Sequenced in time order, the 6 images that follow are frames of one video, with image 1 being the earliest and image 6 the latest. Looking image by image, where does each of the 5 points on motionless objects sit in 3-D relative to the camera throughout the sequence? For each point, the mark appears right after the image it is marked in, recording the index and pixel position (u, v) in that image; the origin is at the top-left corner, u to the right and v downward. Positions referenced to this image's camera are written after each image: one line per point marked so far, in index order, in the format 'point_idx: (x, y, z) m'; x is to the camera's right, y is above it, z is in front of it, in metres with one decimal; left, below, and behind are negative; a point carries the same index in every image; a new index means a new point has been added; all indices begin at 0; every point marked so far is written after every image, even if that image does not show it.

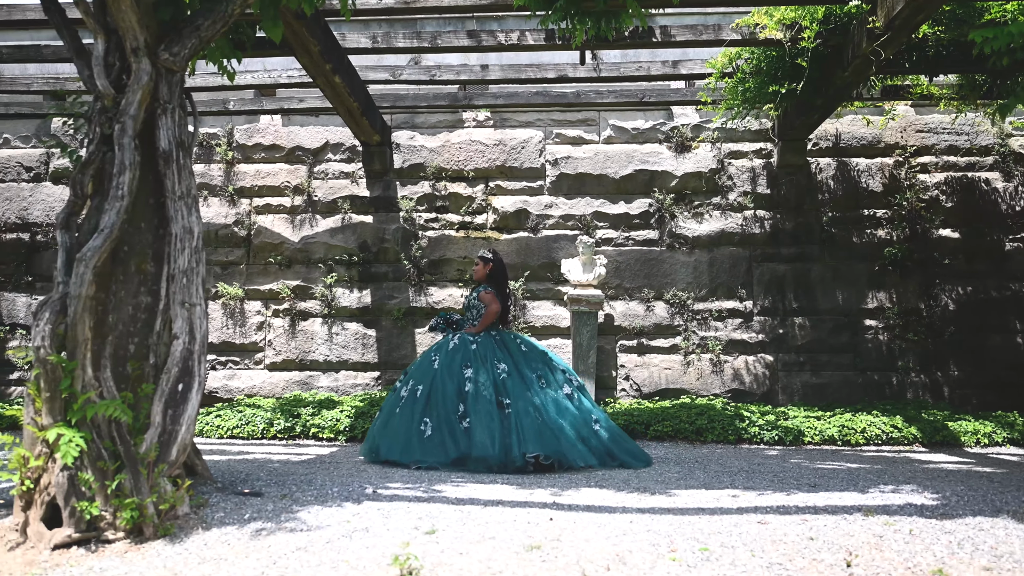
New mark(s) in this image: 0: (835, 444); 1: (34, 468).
0: (+10.2, -4.8, +5.3) m
1: (-6.5, -2.5, +2.3) m
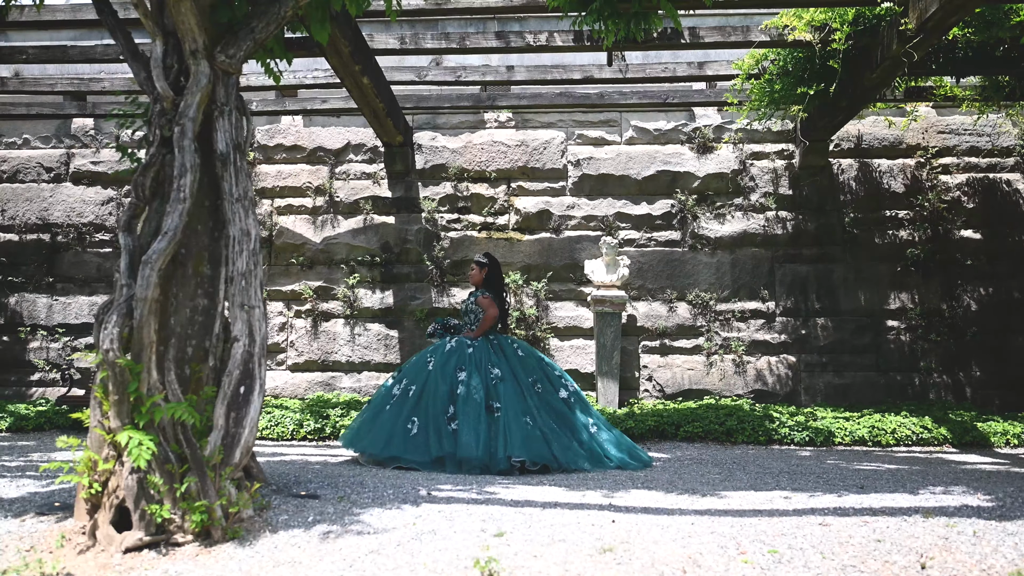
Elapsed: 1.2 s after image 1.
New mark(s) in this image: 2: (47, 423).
0: (+11.1, -4.9, +5.3) m
1: (-5.5, -2.5, +2.3) m
2: (-15.7, -4.6, +5.8) m
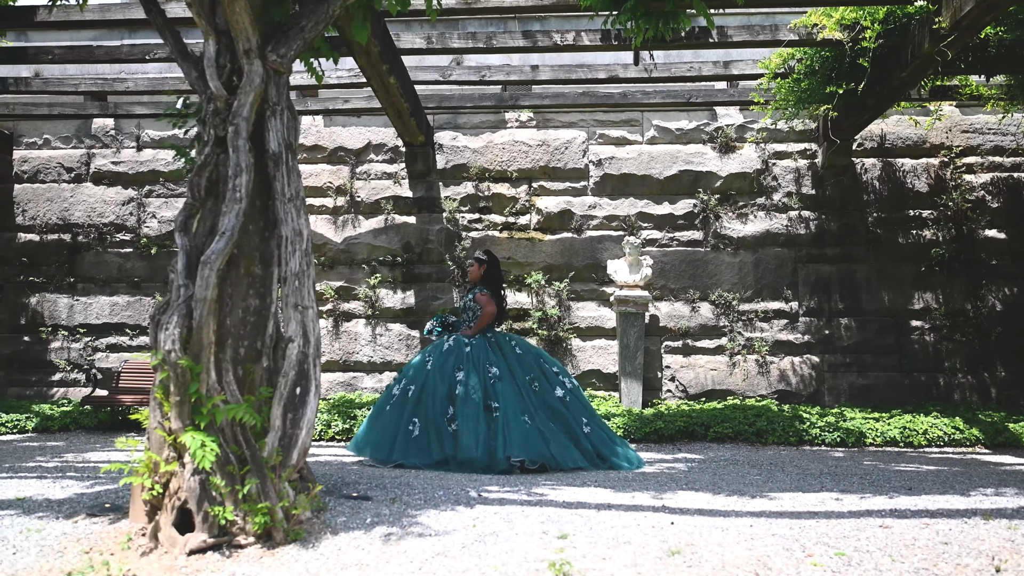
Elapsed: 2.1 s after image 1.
0: (+12.0, -4.9, +5.3) m
1: (-4.7, -2.5, +2.3) m
2: (-14.9, -4.6, +5.8) m
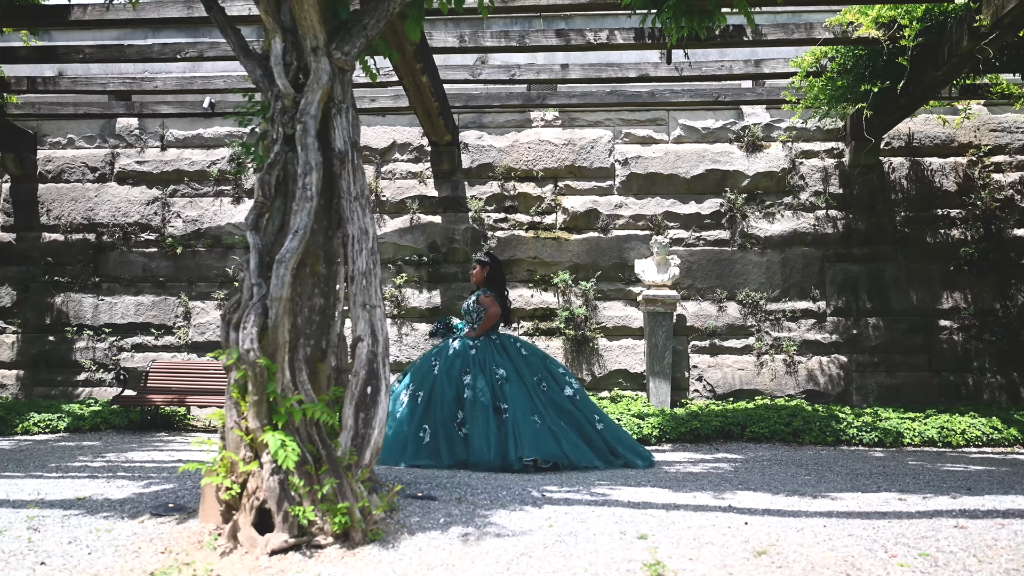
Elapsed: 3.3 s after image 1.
0: (+13.0, -4.8, +5.2) m
1: (-3.6, -2.5, +2.3) m
2: (-13.8, -4.6, +5.7) m
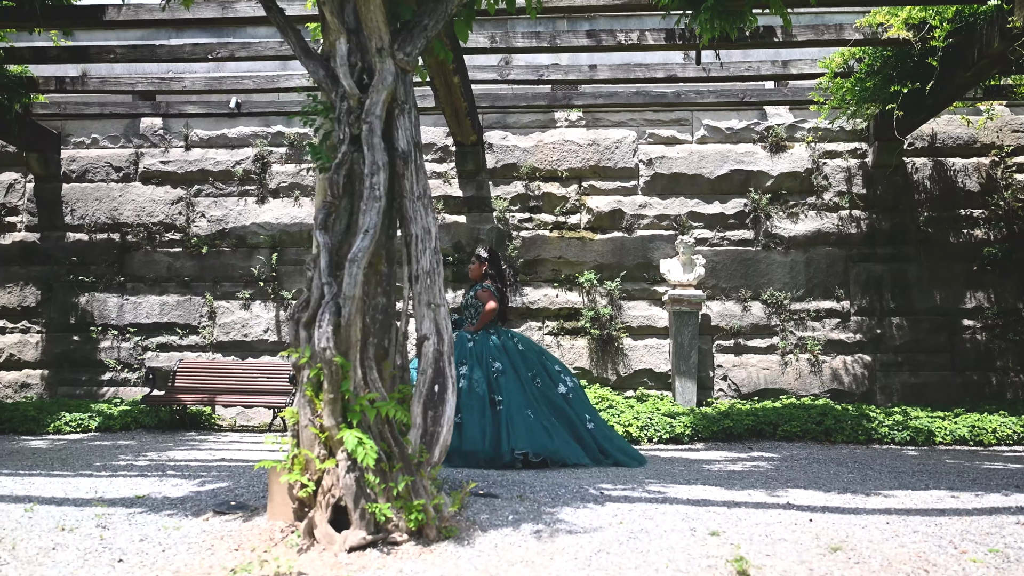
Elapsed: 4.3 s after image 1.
0: (+14.0, -4.8, +5.3) m
1: (-2.7, -2.5, +2.3) m
2: (-12.8, -4.6, +5.8) m
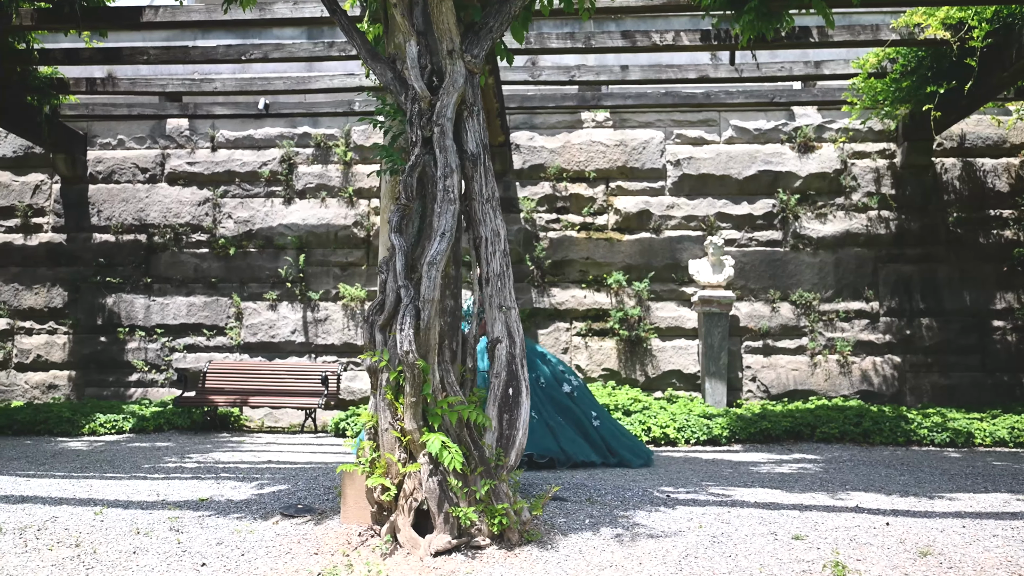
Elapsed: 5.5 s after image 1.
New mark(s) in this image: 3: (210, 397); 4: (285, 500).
0: (+15.1, -4.9, +5.3) m
1: (-1.6, -2.5, +2.3) m
2: (-11.7, -4.6, +5.8) m
3: (-10.5, -3.8, +5.9) m
4: (-3.9, -3.7, +2.9) m
